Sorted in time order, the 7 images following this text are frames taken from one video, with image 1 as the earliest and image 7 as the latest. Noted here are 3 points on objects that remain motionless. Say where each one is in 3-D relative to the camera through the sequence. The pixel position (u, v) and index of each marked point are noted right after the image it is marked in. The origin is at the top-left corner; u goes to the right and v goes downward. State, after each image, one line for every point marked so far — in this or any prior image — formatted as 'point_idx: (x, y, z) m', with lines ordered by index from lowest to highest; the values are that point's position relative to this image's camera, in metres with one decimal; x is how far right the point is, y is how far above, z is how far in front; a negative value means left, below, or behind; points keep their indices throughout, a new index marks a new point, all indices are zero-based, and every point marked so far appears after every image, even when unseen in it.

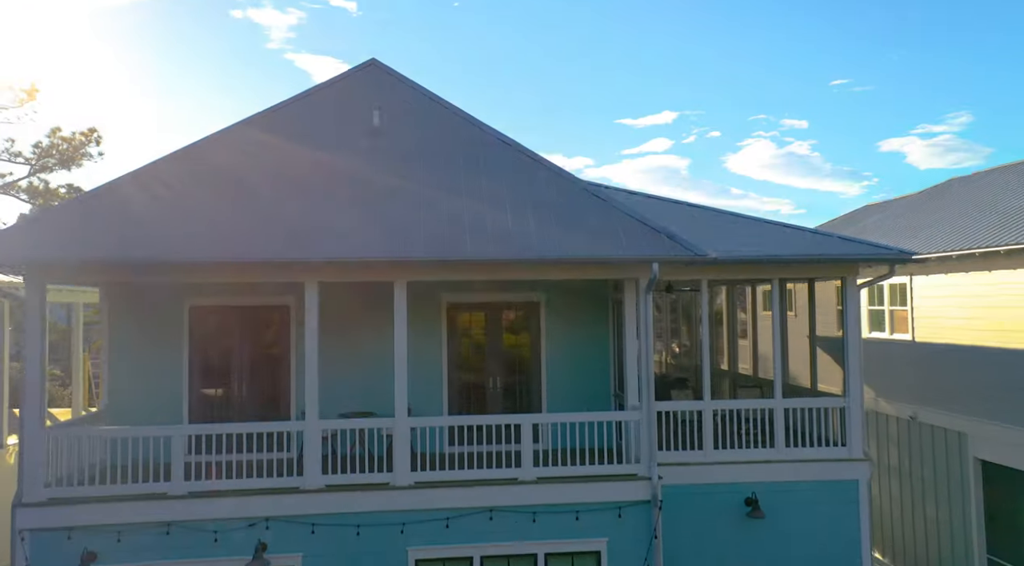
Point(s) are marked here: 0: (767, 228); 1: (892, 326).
0: (+3.0, +0.7, +8.6) m
1: (+6.3, -0.8, +11.8) m
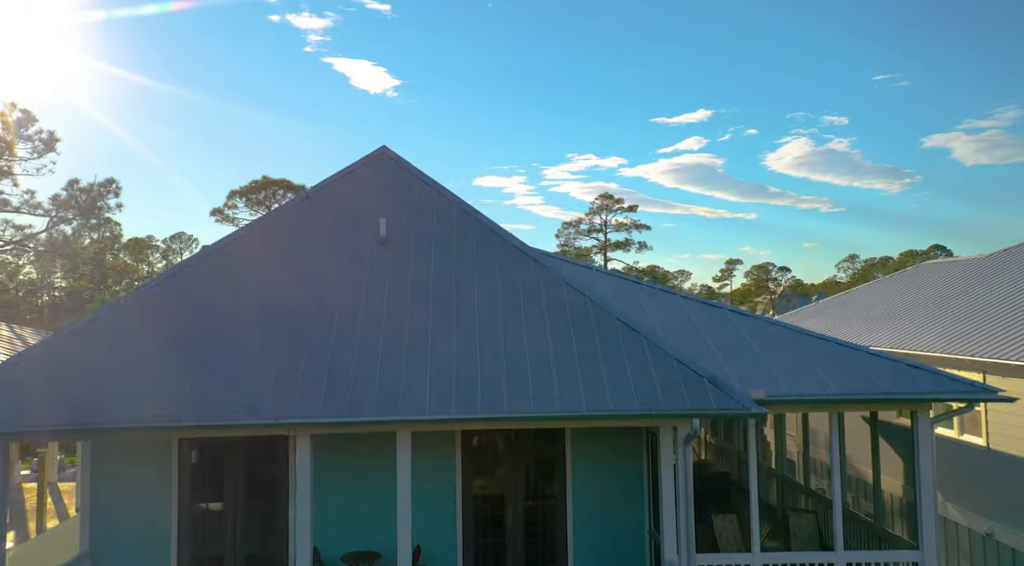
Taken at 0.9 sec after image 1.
0: (+3.3, -0.7, +7.6) m
1: (+6.7, -2.1, +10.6) m
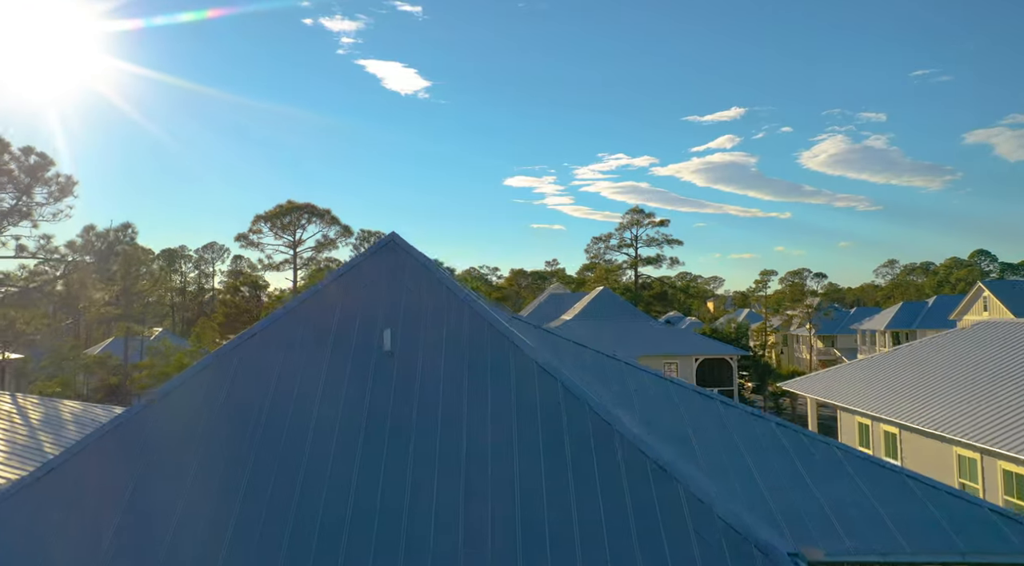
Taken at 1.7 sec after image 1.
0: (+3.4, -1.9, +6.6) m
1: (+7.0, -3.3, +9.5) m
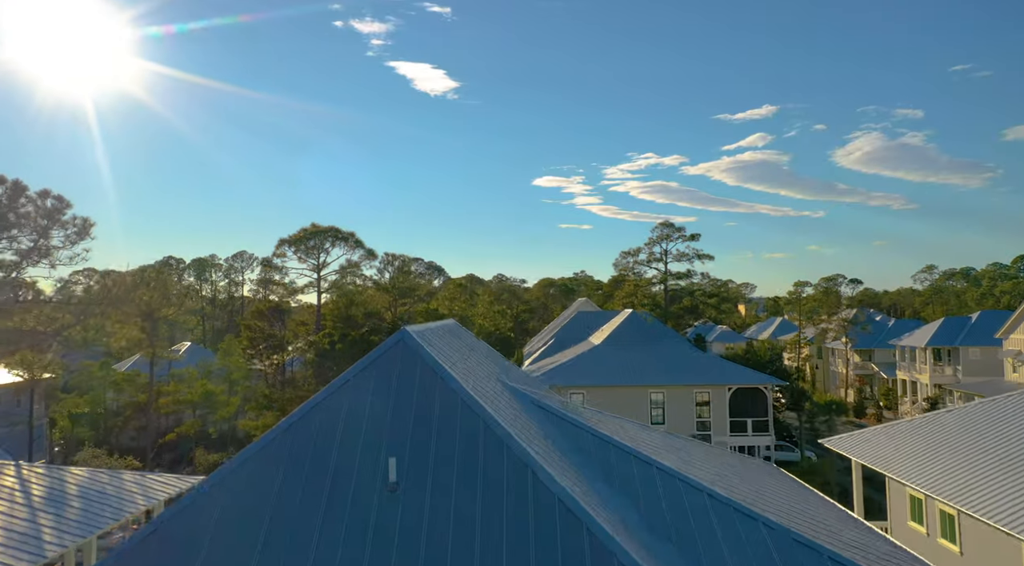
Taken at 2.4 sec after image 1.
0: (+3.6, -3.0, +5.7) m
1: (+7.2, -4.4, +8.4) m
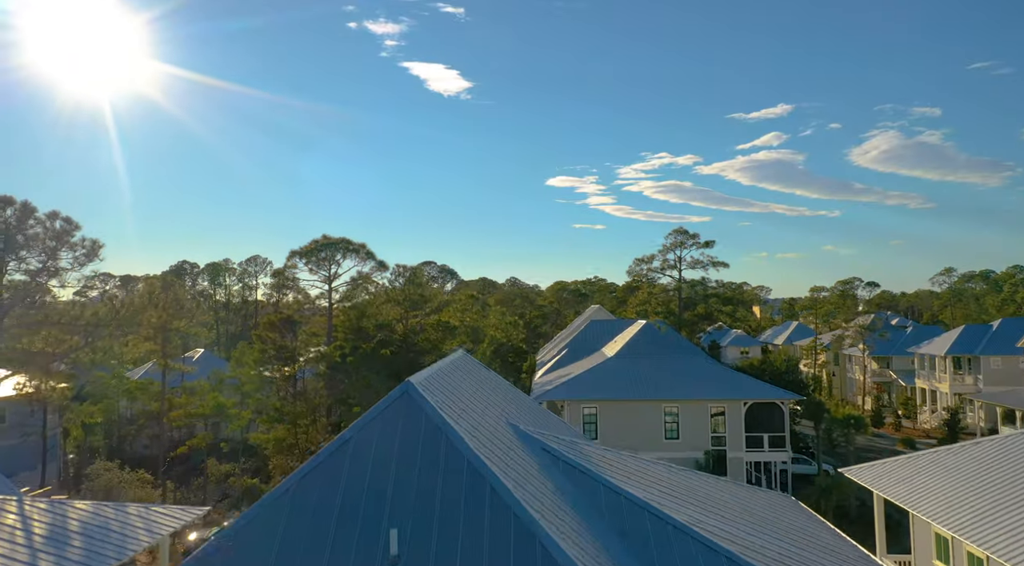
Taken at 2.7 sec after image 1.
0: (+3.6, -3.5, +5.3) m
1: (+7.3, -4.9, +8.0) m
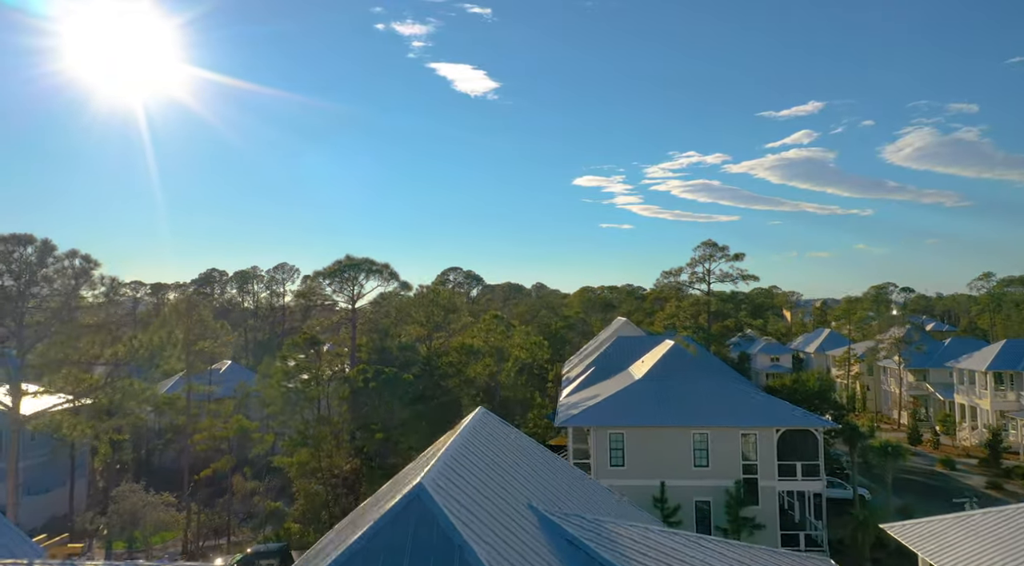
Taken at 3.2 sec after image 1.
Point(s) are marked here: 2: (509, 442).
0: (+3.7, -4.4, +4.7) m
1: (+7.5, -5.9, +7.2) m
2: (0.0, -2.8, +12.6) m
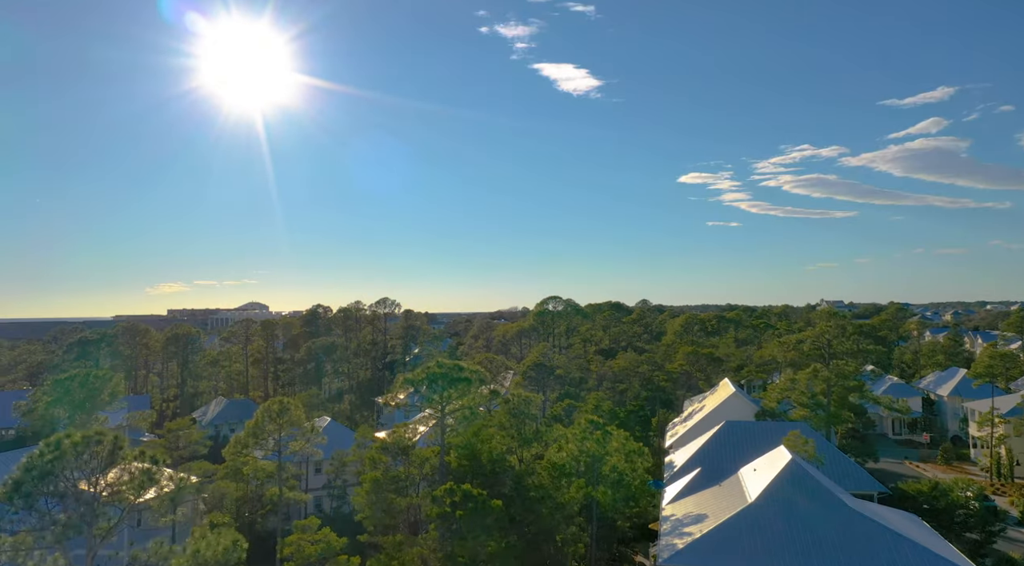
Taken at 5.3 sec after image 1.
0: (+3.9, -9.0, +2.0) m
1: (+7.9, -10.4, +4.0) m
2: (+1.2, -7.3, +10.4) m
